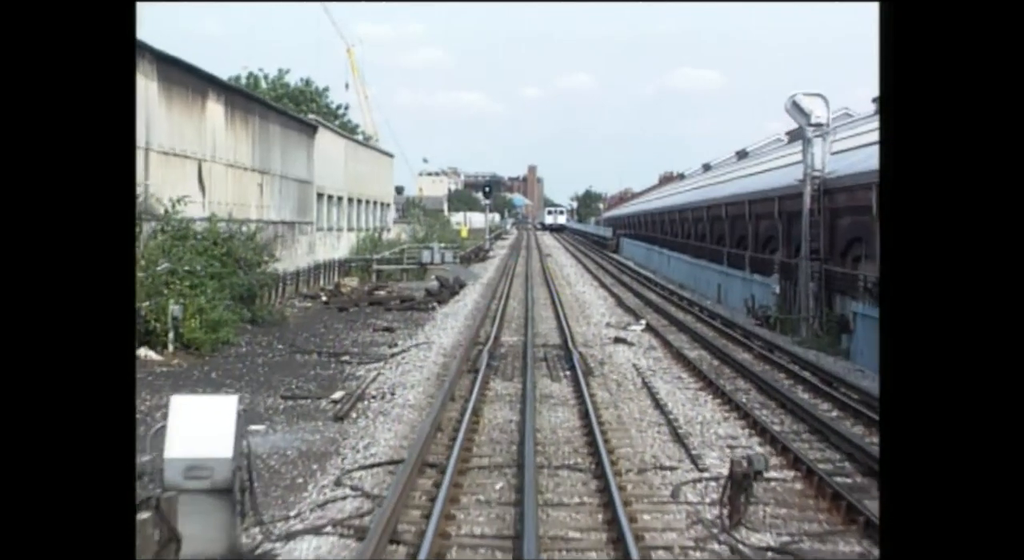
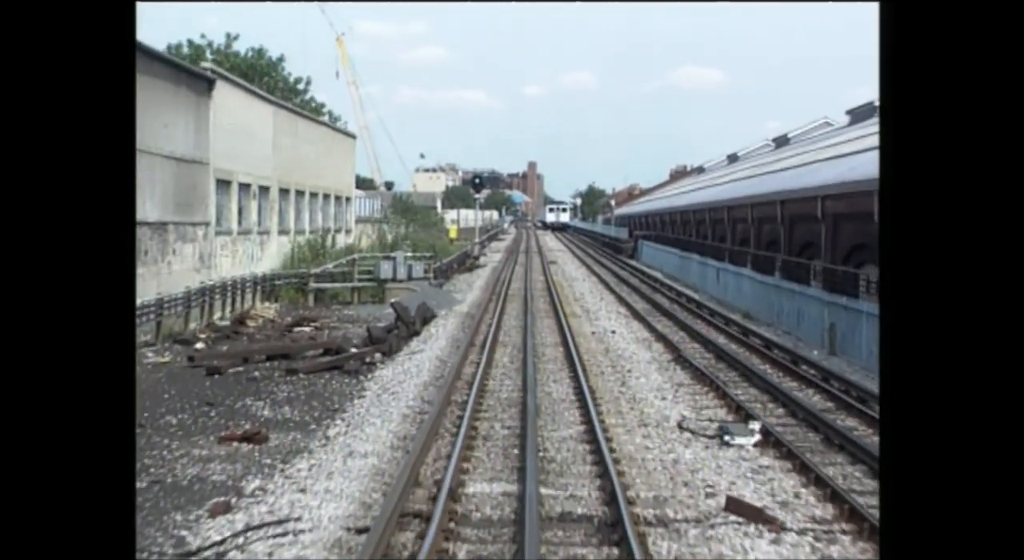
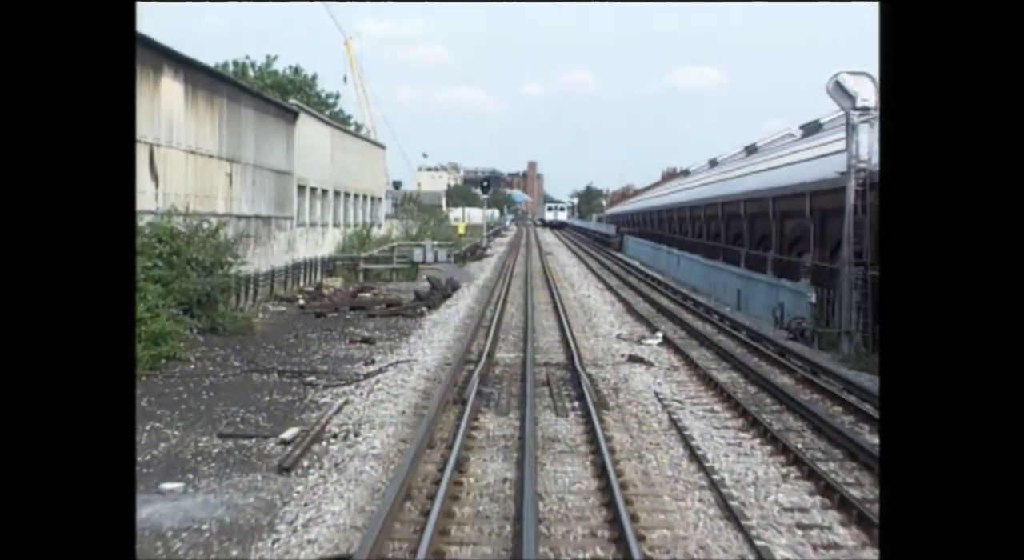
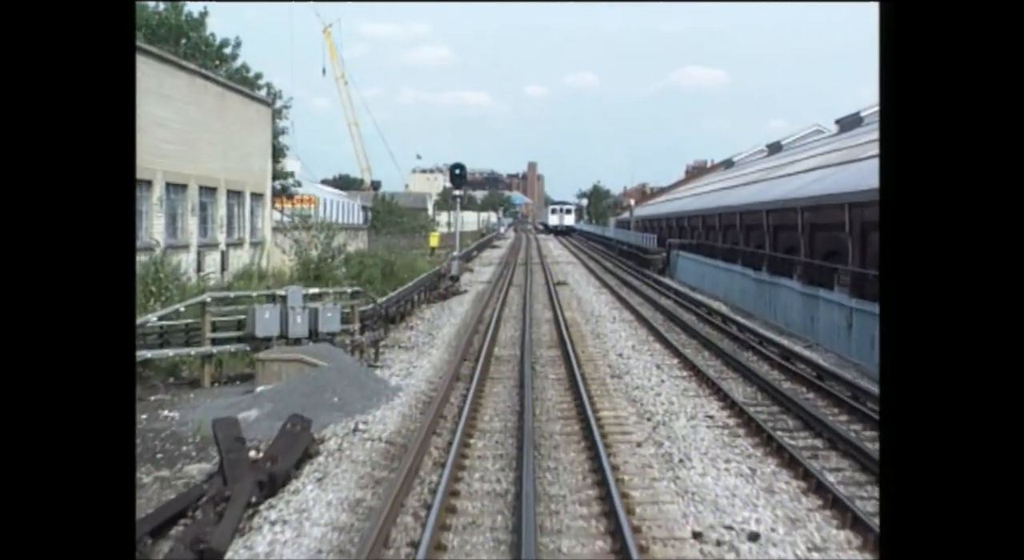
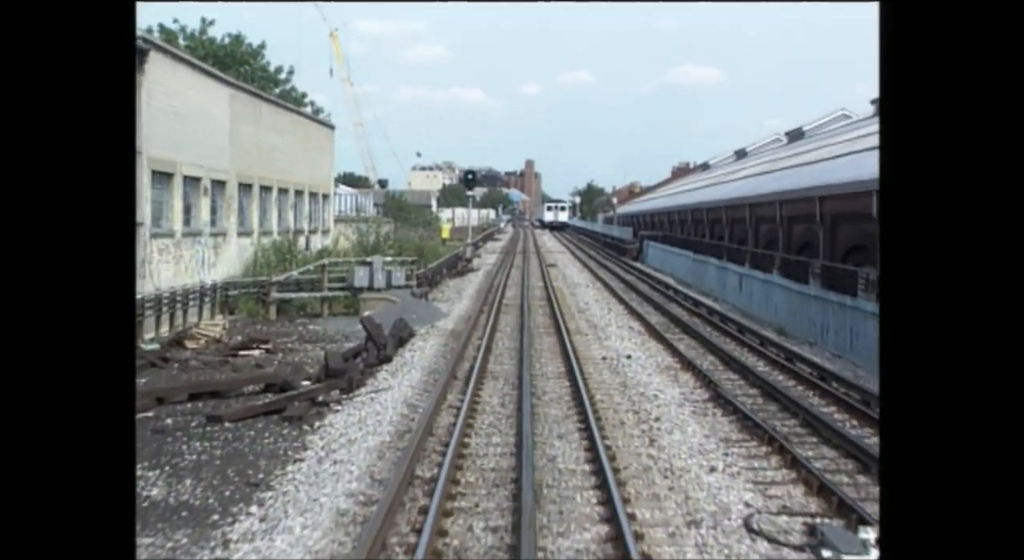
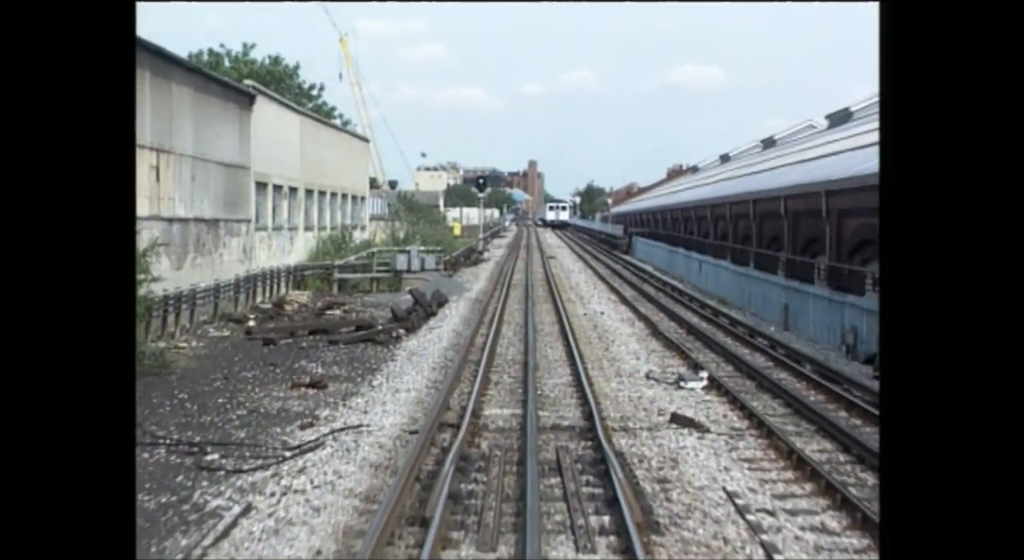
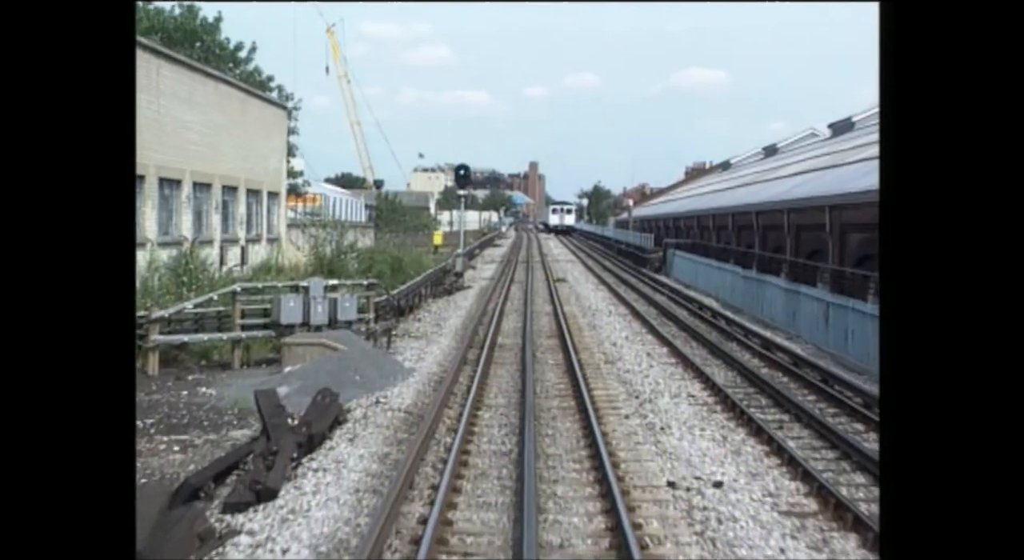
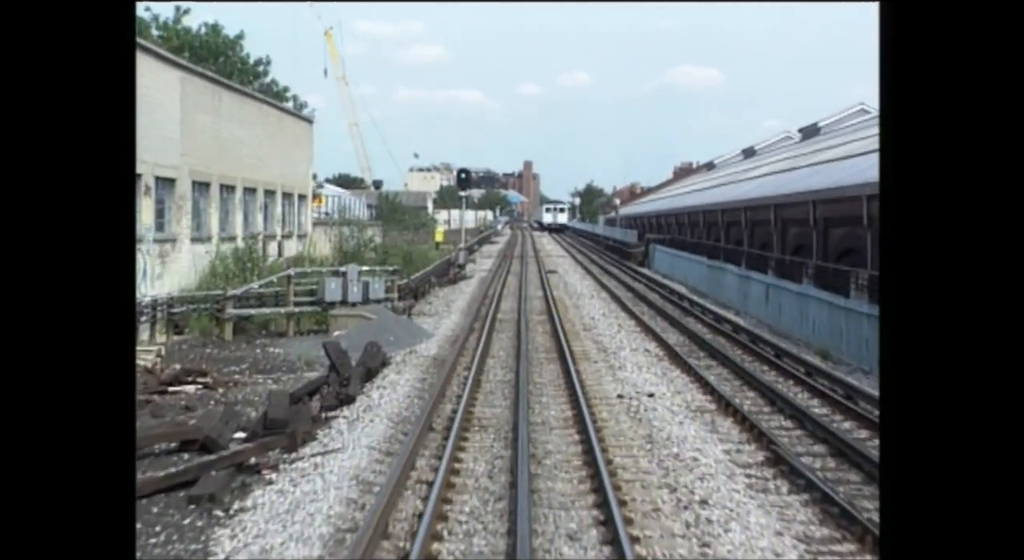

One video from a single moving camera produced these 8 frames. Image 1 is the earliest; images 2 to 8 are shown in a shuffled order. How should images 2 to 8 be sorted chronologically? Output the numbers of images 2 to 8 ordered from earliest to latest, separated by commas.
3, 6, 2, 5, 8, 7, 4
